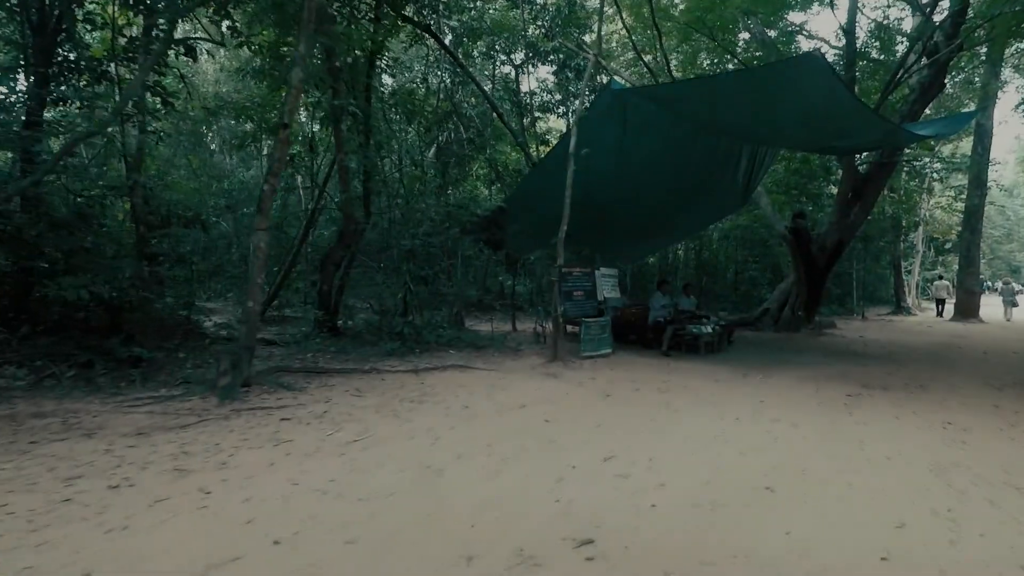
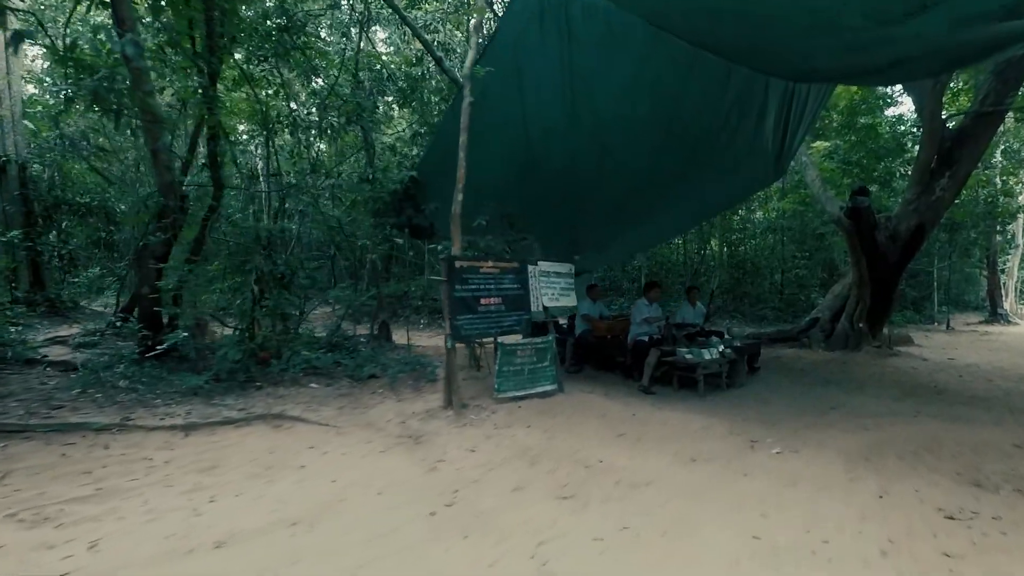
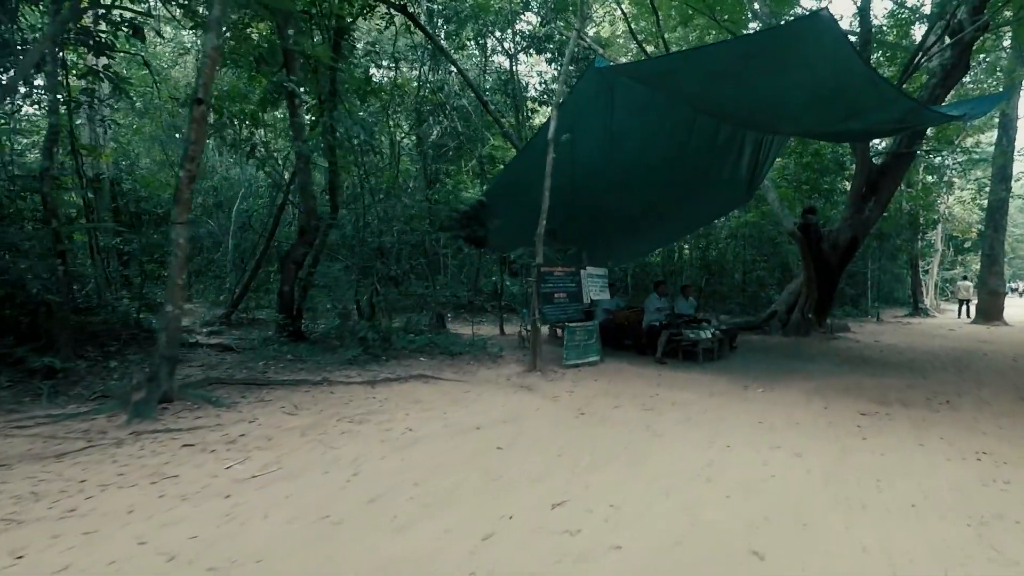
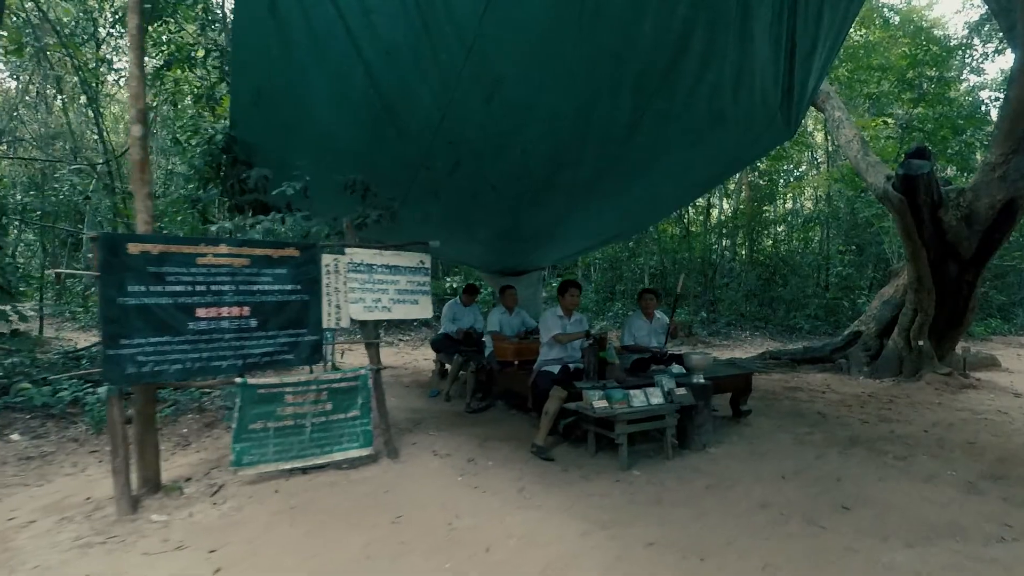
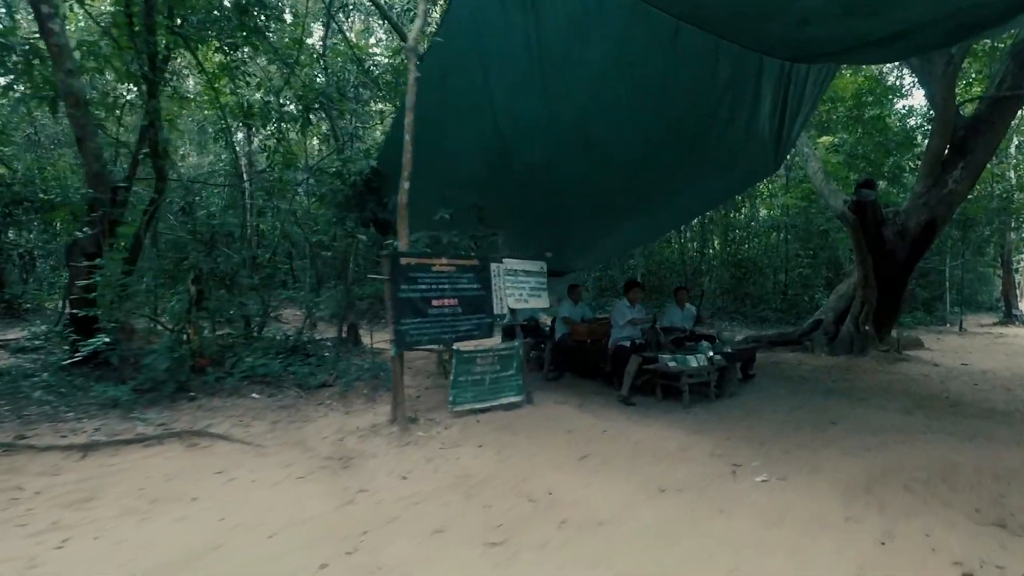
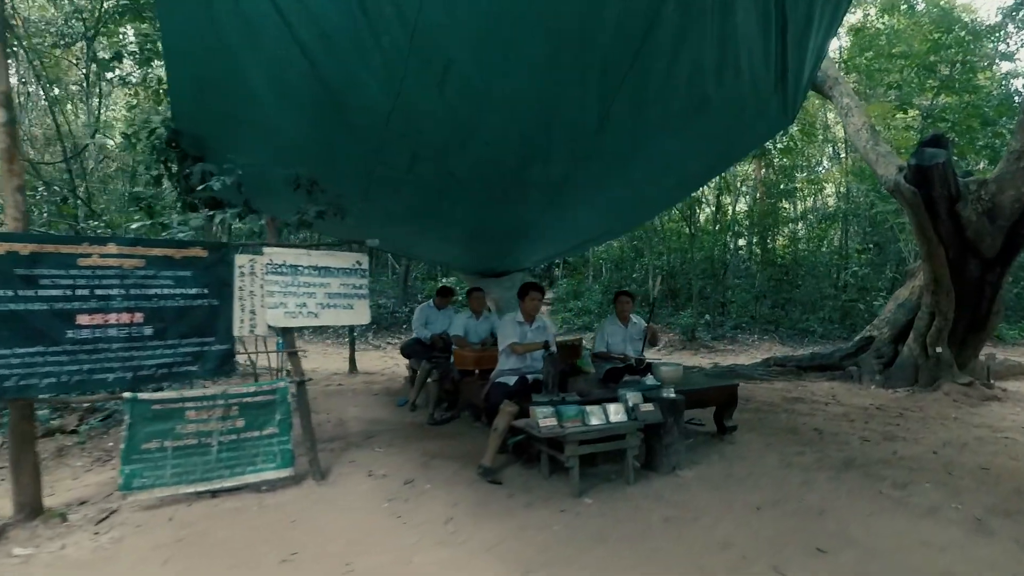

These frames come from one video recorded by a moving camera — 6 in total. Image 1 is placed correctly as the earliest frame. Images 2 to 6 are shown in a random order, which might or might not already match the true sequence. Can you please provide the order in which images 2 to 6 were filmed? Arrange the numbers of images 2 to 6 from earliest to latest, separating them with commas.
3, 2, 5, 4, 6
